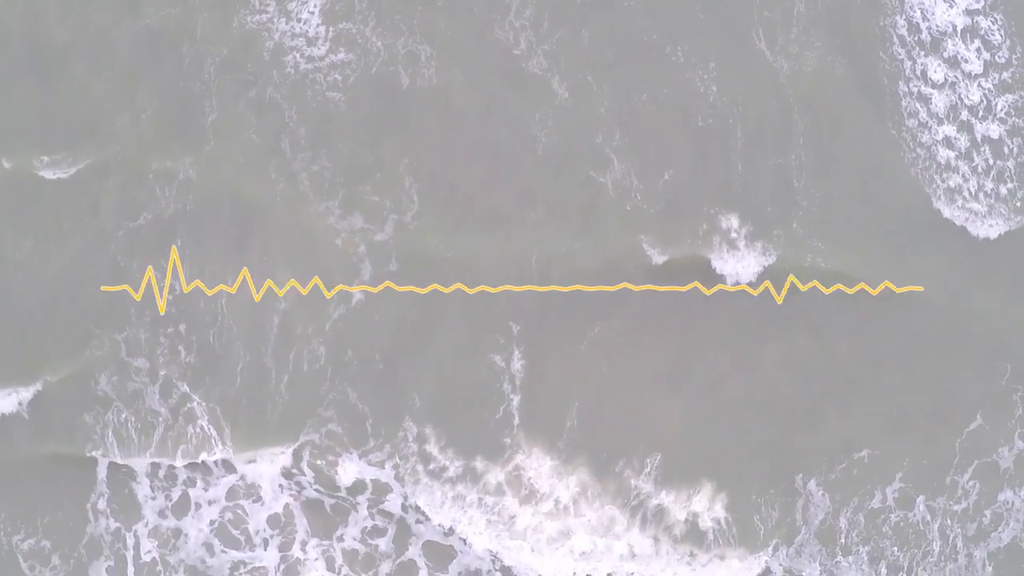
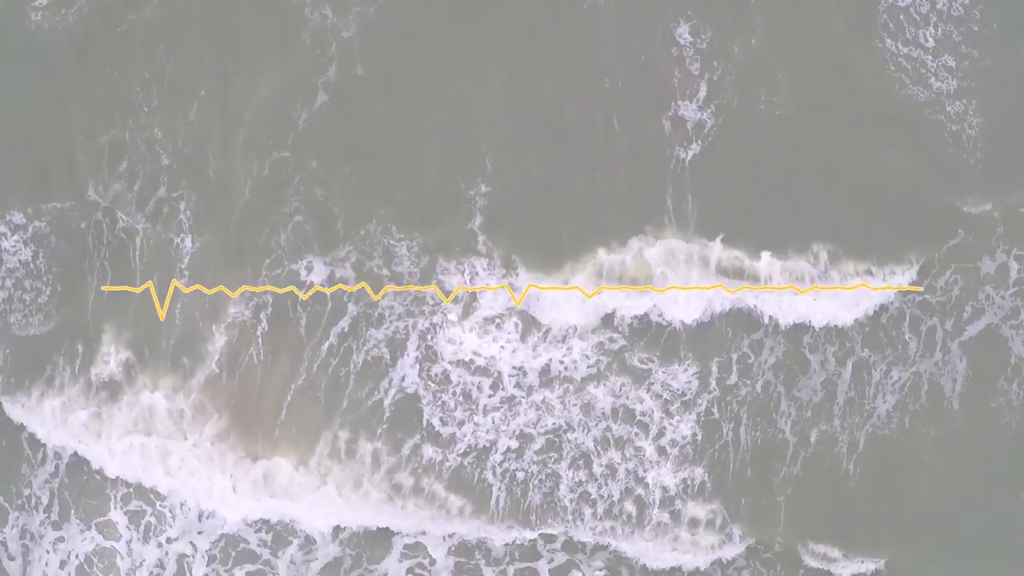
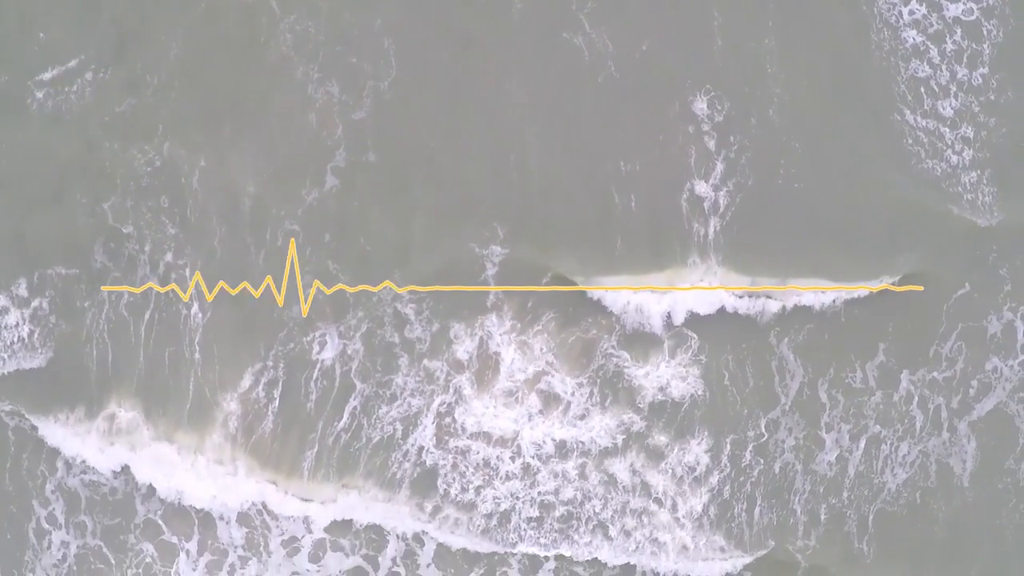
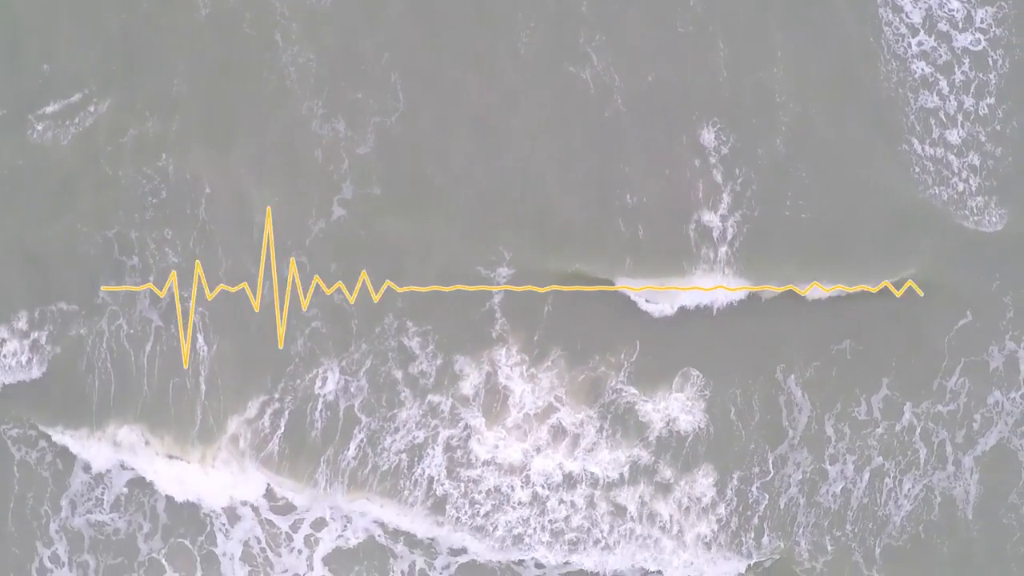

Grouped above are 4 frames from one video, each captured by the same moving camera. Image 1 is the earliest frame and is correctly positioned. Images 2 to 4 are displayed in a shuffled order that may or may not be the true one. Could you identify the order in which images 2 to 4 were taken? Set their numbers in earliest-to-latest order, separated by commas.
4, 3, 2
